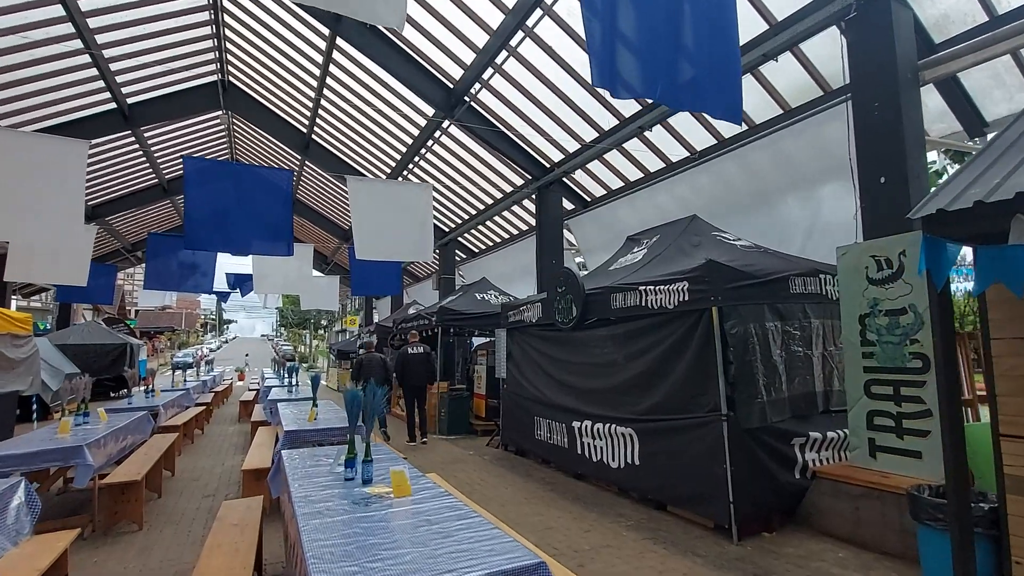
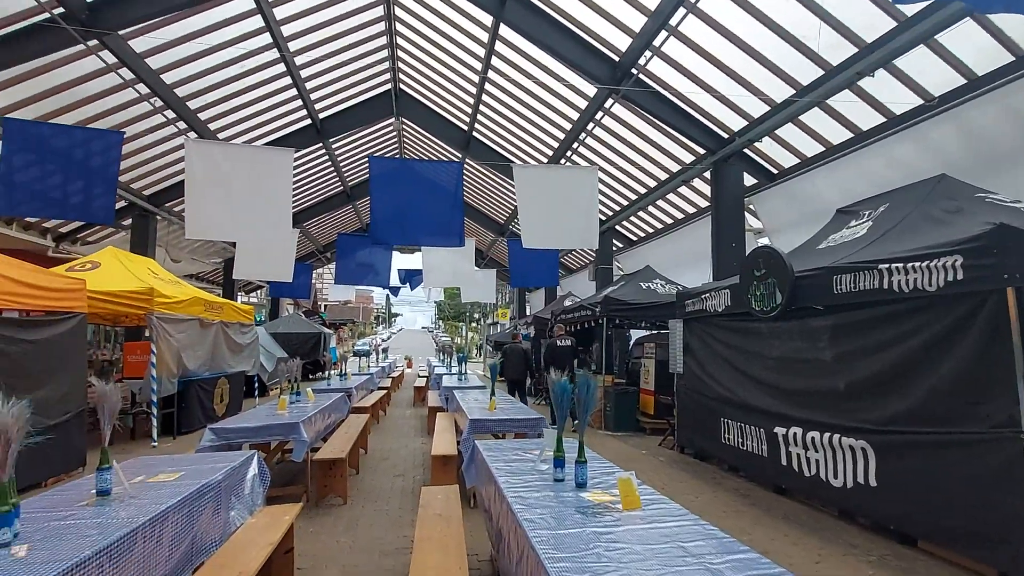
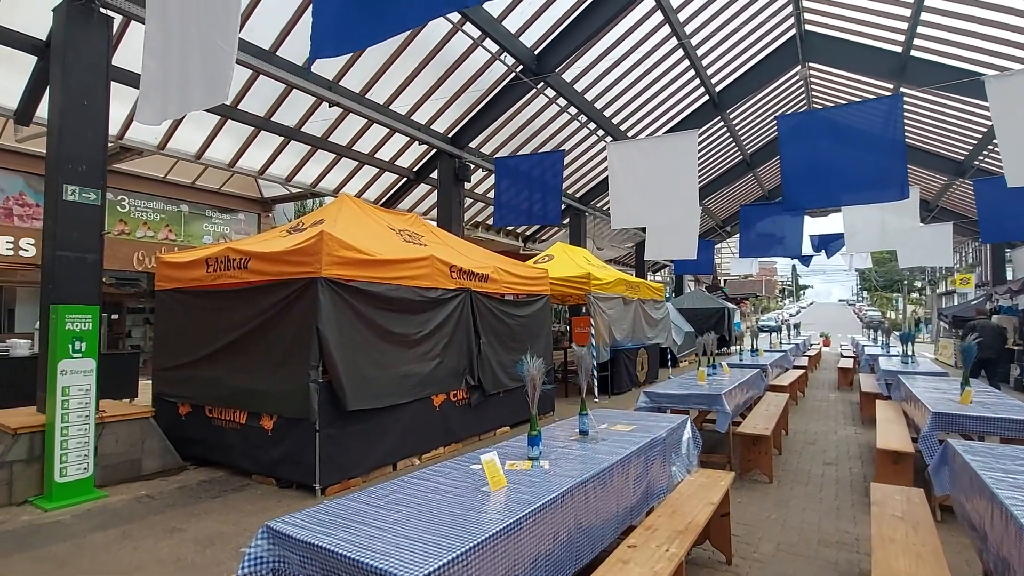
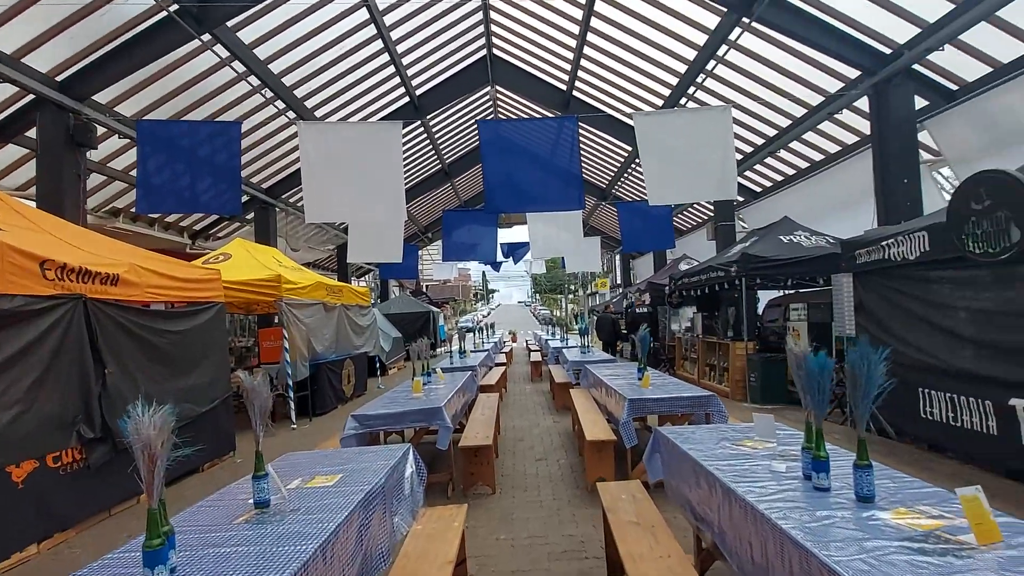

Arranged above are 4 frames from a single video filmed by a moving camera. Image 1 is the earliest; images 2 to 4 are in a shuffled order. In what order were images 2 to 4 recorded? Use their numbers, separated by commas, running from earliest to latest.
2, 3, 4
